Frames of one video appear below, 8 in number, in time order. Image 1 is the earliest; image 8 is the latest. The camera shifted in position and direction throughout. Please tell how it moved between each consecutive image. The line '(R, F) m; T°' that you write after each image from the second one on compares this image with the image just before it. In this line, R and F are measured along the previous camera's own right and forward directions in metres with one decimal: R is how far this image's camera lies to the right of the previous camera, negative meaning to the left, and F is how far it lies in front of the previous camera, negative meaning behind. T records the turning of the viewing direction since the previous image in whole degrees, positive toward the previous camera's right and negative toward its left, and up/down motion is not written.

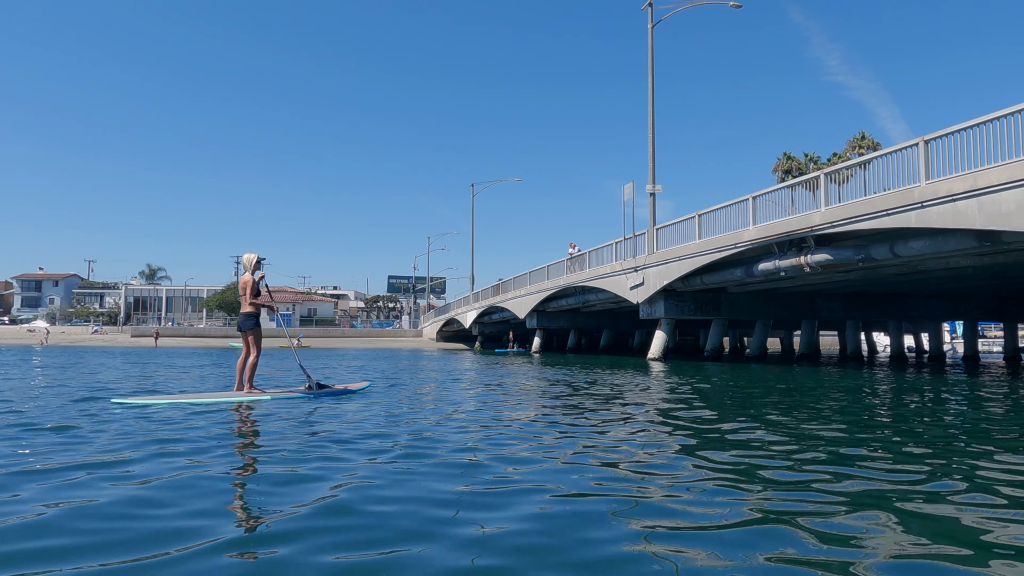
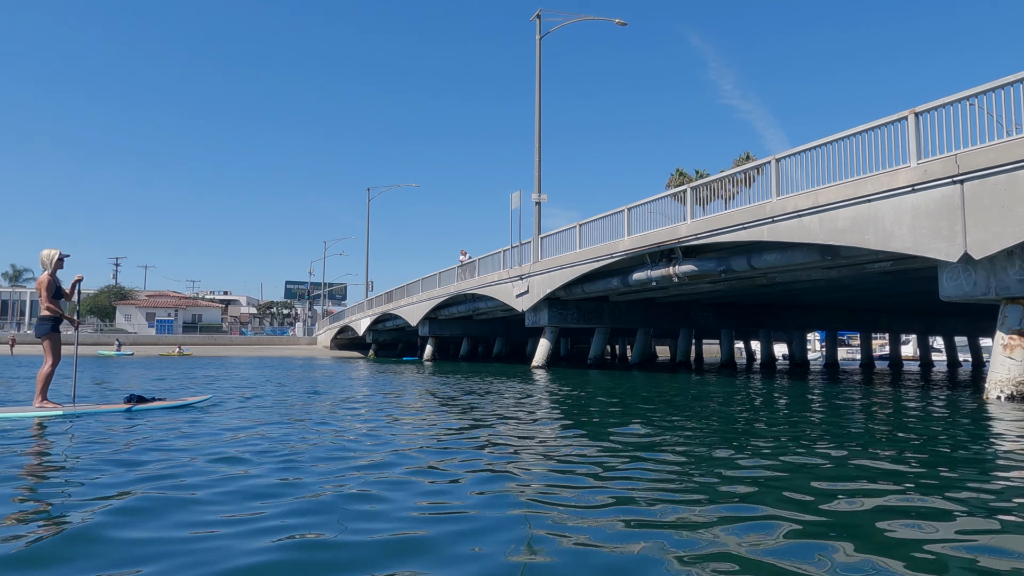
(+1.1, +0.2) m; +8°
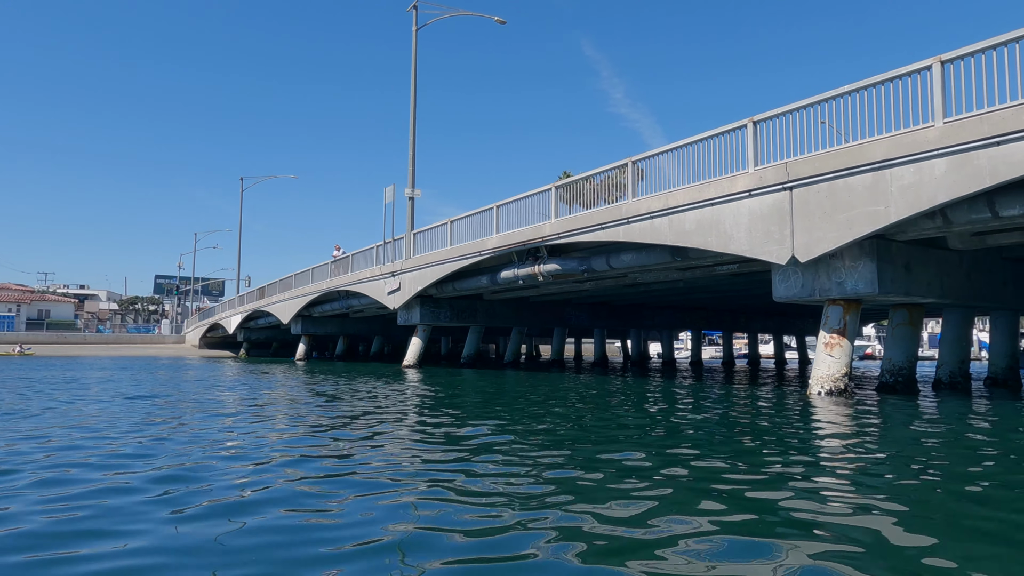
(+1.1, +0.4) m; +9°
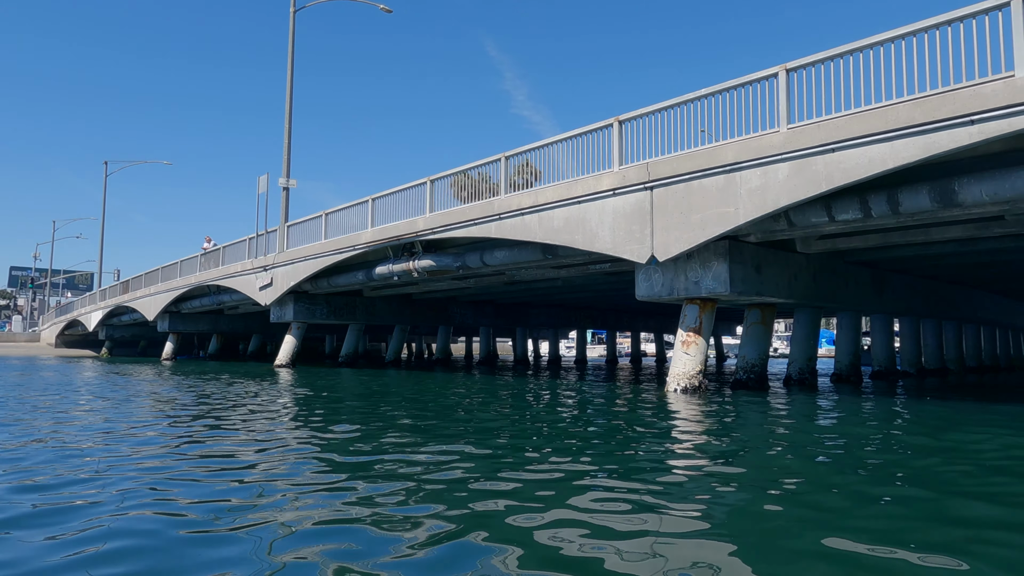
(+0.9, +0.5) m; +9°
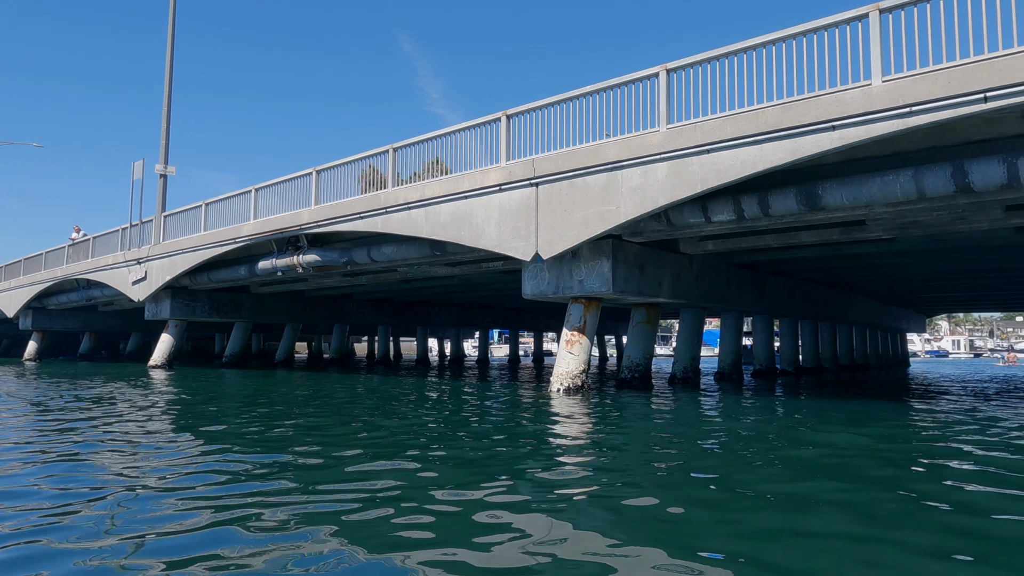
(+0.7, +0.5) m; +8°
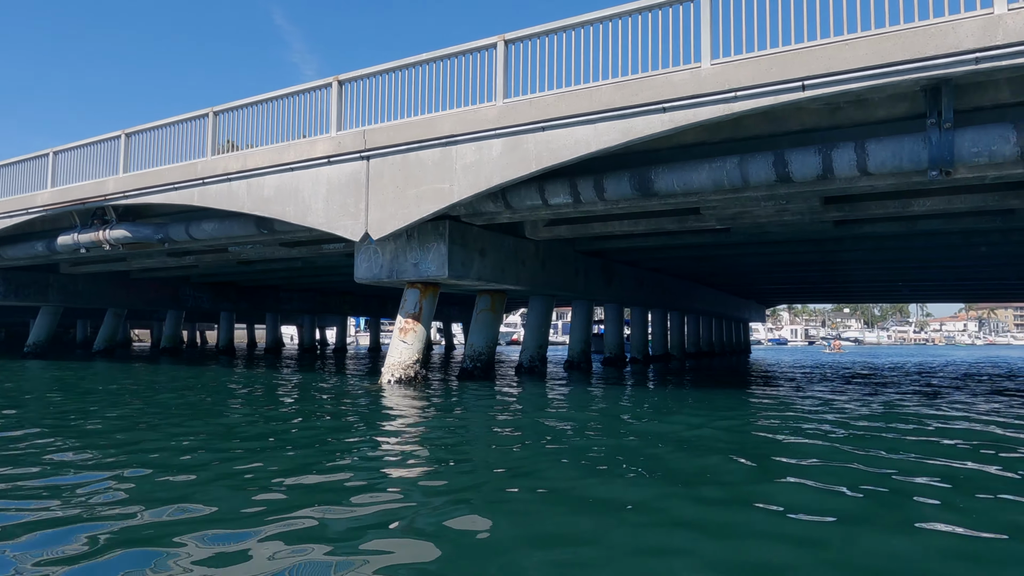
(+1.0, +0.9) m; +11°
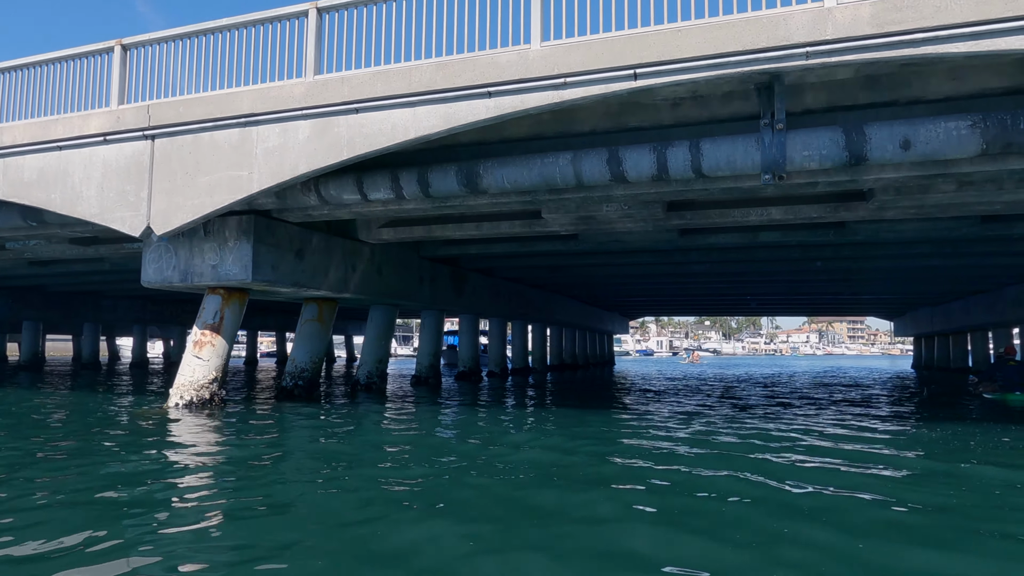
(+1.1, +1.3) m; +10°
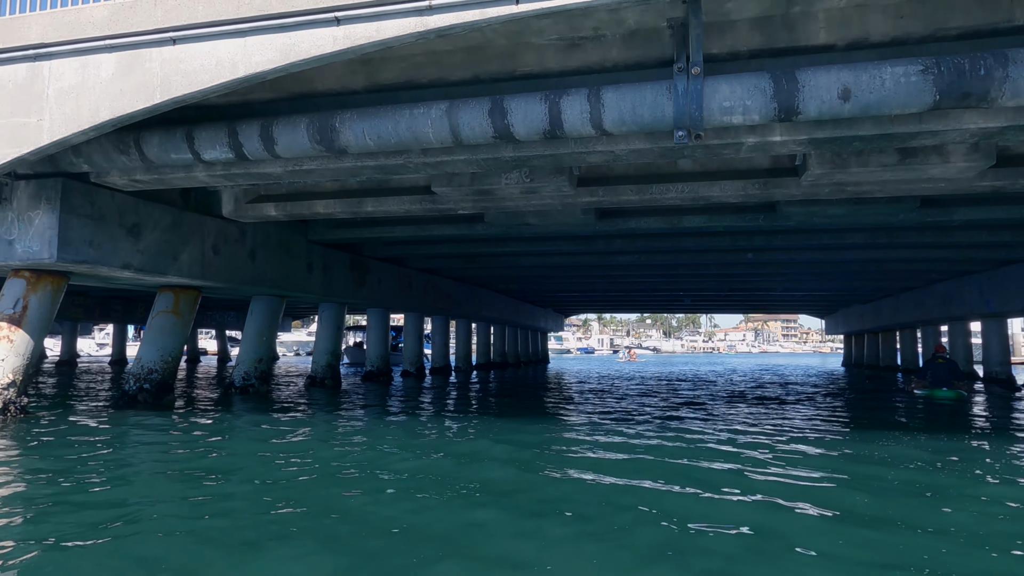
(+1.0, +1.8) m; +5°
